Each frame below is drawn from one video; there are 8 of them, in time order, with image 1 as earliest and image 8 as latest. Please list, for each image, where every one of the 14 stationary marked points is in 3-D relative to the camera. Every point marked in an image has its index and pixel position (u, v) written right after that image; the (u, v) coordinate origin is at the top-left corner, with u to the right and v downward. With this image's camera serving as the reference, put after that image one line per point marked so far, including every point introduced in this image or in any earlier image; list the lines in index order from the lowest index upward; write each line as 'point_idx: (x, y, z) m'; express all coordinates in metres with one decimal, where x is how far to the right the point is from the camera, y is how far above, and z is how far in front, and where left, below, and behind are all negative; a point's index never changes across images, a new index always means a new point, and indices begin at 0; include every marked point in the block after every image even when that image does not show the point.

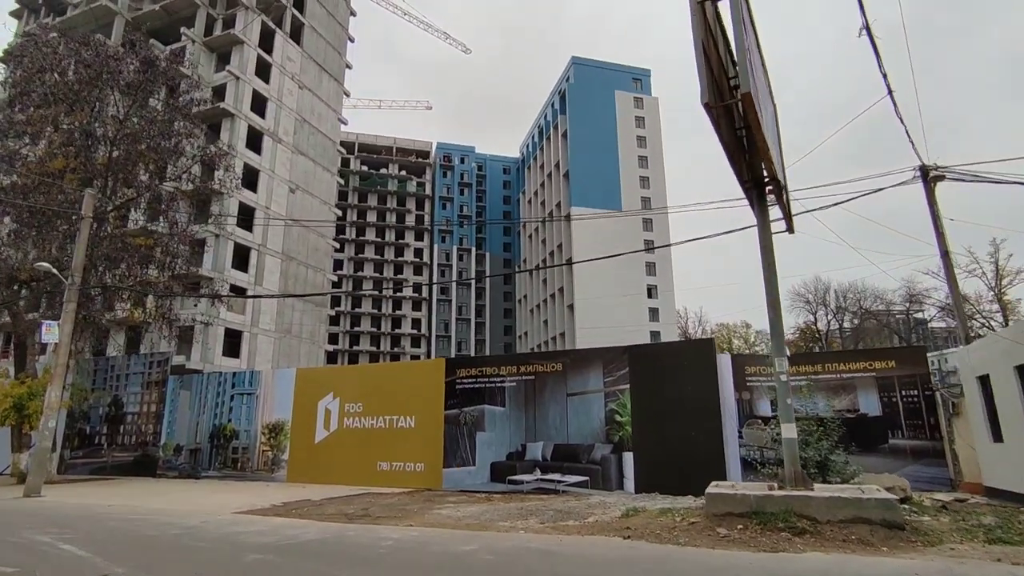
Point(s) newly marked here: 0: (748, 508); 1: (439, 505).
0: (+3.0, -2.8, +7.5) m
1: (-1.5, -4.6, +12.4) m
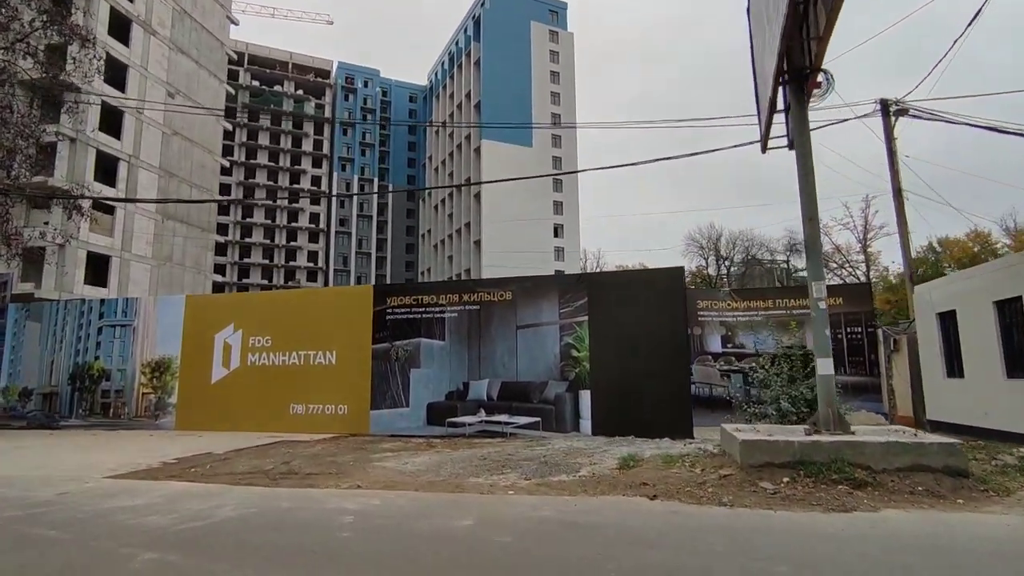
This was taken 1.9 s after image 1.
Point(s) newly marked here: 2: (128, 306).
0: (+3.0, -1.8, +6.3) m
1: (-2.4, -3.0, +10.4) m
2: (-10.4, -0.5, +15.9) m
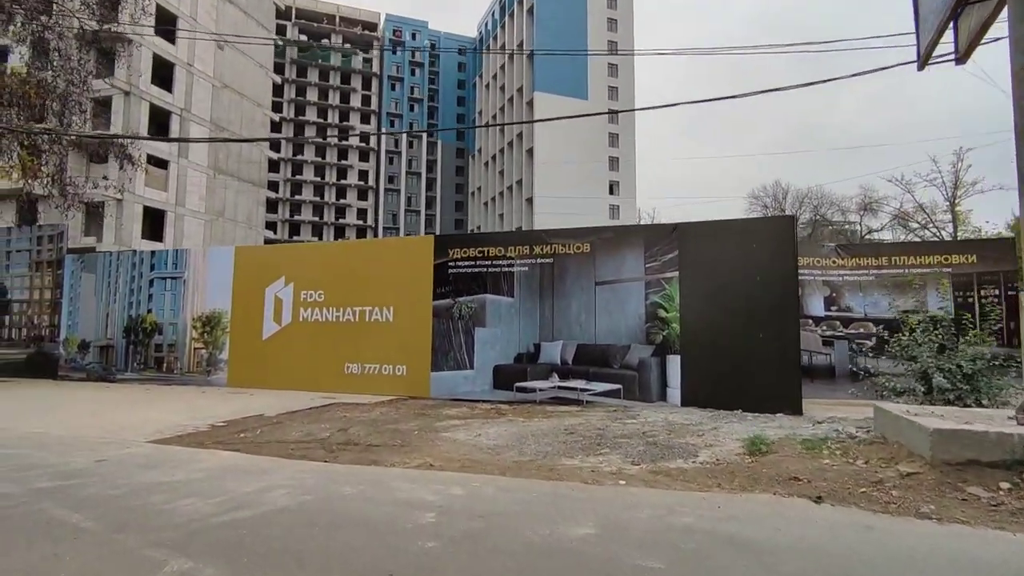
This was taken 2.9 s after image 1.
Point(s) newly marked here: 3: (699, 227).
0: (+3.9, -1.3, +4.7) m
1: (-1.1, -2.1, +9.3) m
2: (-8.6, +0.8, +15.2) m
3: (+3.6, +1.2, +11.1) m
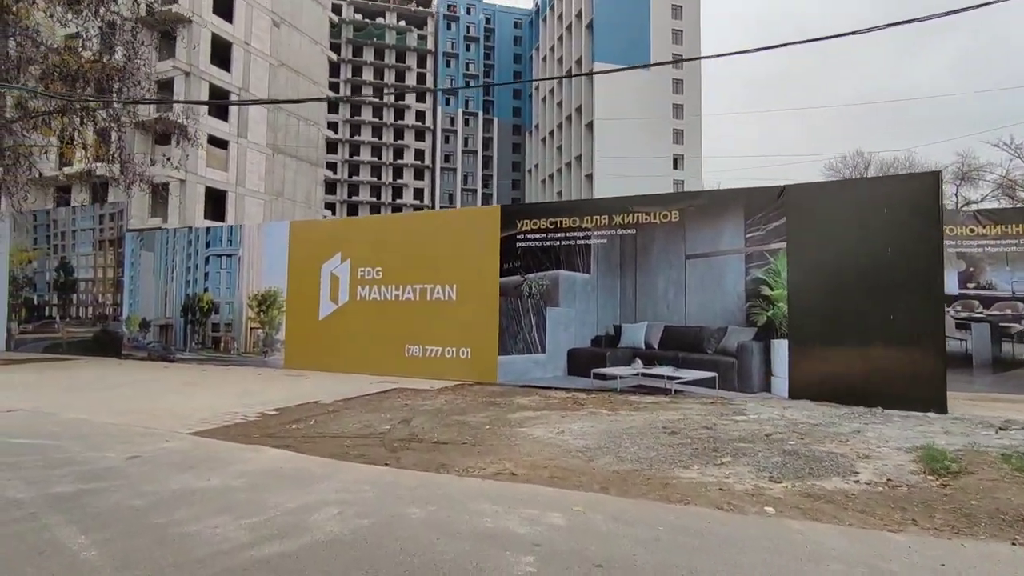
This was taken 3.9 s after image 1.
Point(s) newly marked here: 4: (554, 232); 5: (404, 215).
0: (+4.6, -1.1, +3.1) m
1: (+0.1, -1.8, +8.1) m
2: (-6.9, +1.3, +14.6) m
3: (+4.9, +1.6, +9.4) m
4: (+0.8, +1.1, +11.1) m
5: (-2.3, +1.6, +12.6) m
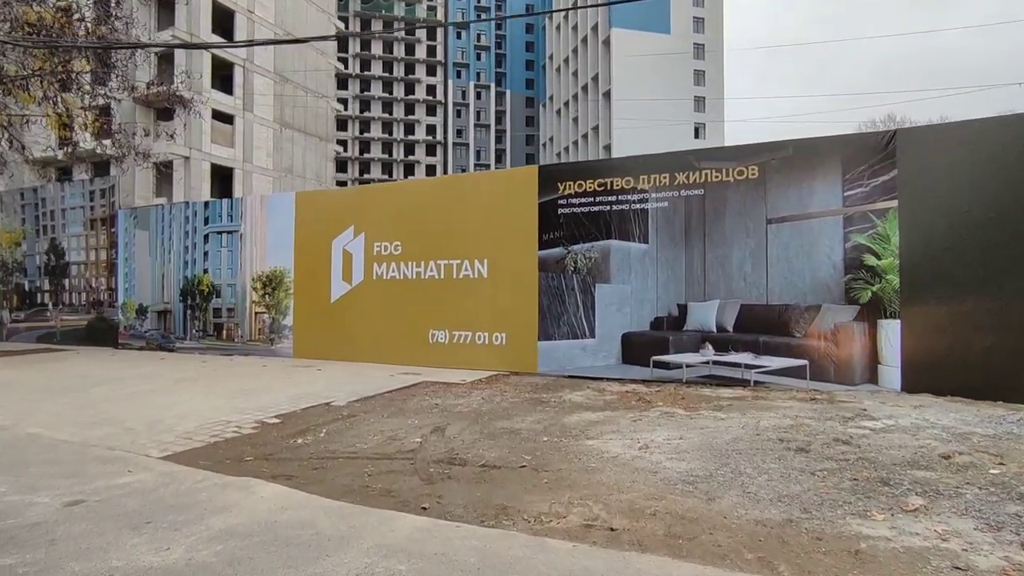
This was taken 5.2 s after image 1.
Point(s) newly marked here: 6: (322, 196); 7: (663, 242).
0: (+5.1, -0.9, +1.4) m
1: (+0.7, -1.5, +6.6) m
2: (-6.1, +1.8, +13.0) m
3: (+5.5, +2.0, +7.6) m
4: (+1.4, +1.5, +9.4) m
5: (-1.6, +2.0, +10.9) m
6: (-3.9, +1.9, +12.1) m
7: (+2.3, +0.7, +9.0) m
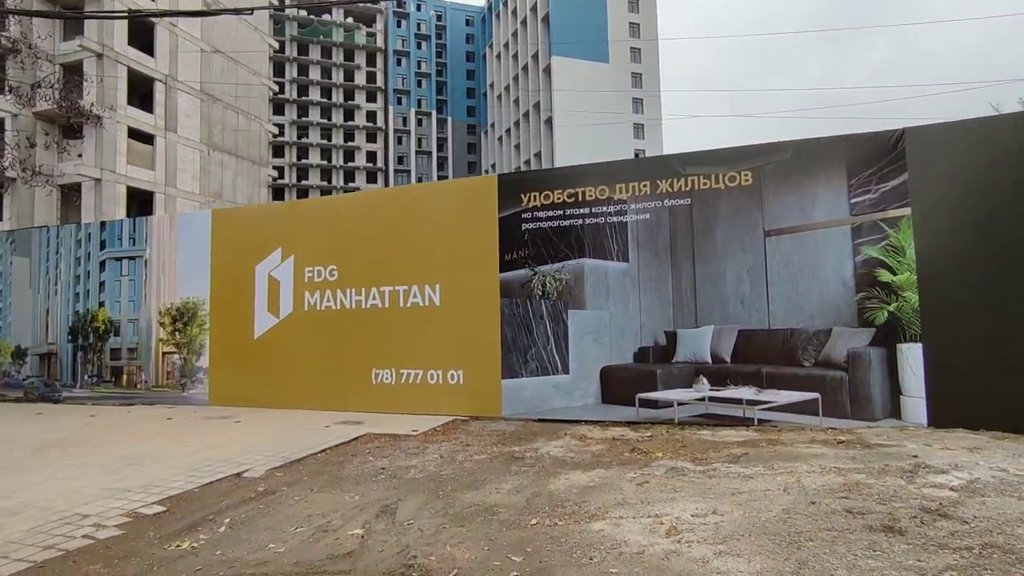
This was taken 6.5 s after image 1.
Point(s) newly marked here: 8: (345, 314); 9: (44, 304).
0: (+5.3, -0.8, +0.4) m
1: (+0.5, -1.7, +5.1) m
2: (-7.1, +1.1, +11.1) m
3: (+5.1, +1.8, +6.7) m
4: (+0.9, +1.1, +8.1) m
5: (-2.3, +1.5, +9.4) m
6: (-4.7, +1.3, +10.4) m
7: (+1.8, +0.4, +7.8) m
8: (-2.7, -0.4, +9.6) m
9: (-9.4, -0.3, +11.8) m
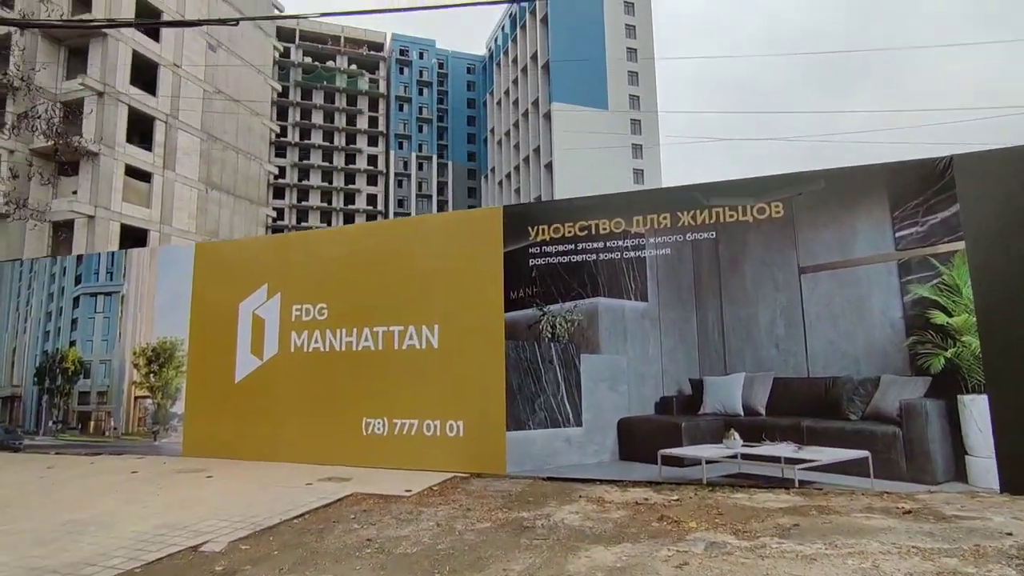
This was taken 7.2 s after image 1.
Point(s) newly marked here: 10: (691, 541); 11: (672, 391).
0: (+5.4, -0.8, -0.4) m
1: (+0.5, -2.0, +4.2) m
2: (-7.0, +0.4, +10.3) m
3: (+5.2, +1.4, +6.1) m
4: (+1.0, +0.6, +7.4) m
5: (-2.2, +0.9, +8.7) m
6: (-4.6, +0.7, +9.7) m
7: (+1.8, -0.1, +7.0) m
8: (-2.6, -1.0, +8.8) m
9: (-9.3, -1.0, +11.0) m
10: (+1.5, -2.0, +4.8) m
11: (+1.9, -1.2, +6.9) m
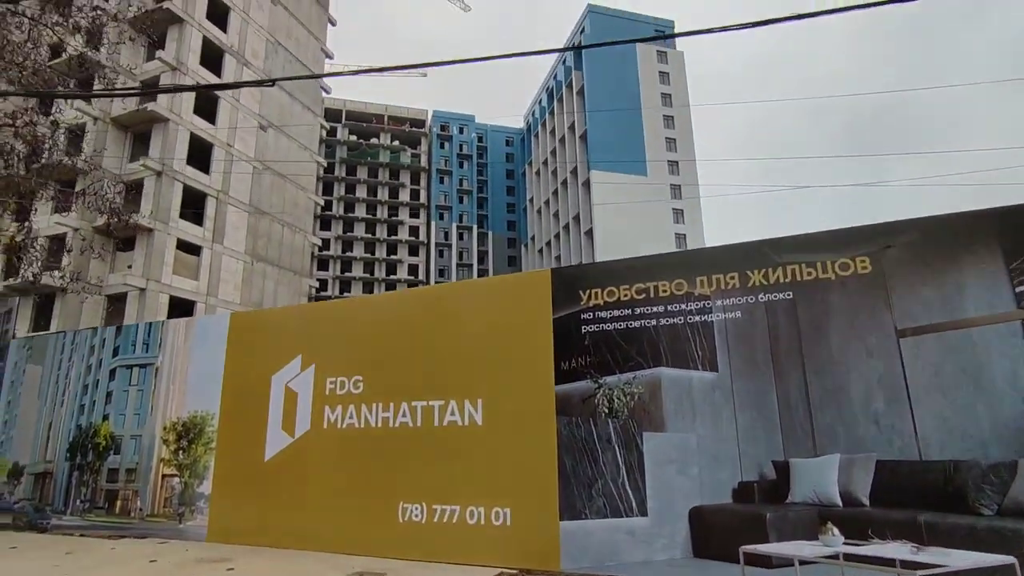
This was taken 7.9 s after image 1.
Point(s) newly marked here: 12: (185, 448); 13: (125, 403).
0: (+5.5, -0.6, -1.5) m
1: (+0.9, -2.4, +3.3) m
2: (-6.2, -0.8, +10.1) m
3: (+5.7, +0.8, +5.2) m
4: (+1.5, -0.2, +6.7) m
5: (-1.6, -0.1, +8.3) m
6: (-3.9, -0.4, +9.3) m
7: (+2.4, -0.8, +6.2) m
8: (-2.0, -2.0, +8.1) m
9: (-8.5, -2.4, +10.7) m
10: (+1.9, -2.5, +3.8) m
11: (+2.4, -1.9, +5.9) m
12: (-5.2, -2.5, +9.4) m
13: (-6.5, -2.0, +10.0) m
